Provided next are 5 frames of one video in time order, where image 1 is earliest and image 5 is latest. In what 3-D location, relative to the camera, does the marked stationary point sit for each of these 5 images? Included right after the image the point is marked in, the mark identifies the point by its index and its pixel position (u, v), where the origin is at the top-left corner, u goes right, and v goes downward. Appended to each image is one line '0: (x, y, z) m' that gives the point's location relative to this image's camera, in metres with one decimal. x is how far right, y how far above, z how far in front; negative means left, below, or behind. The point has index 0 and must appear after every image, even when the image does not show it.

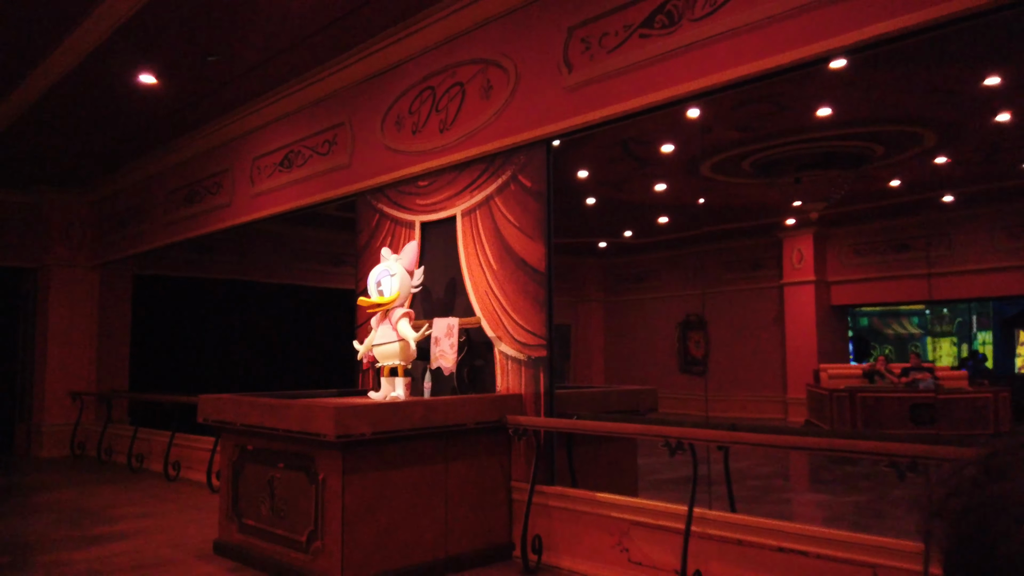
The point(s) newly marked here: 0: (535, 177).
0: (+0.1, +0.6, +4.3) m
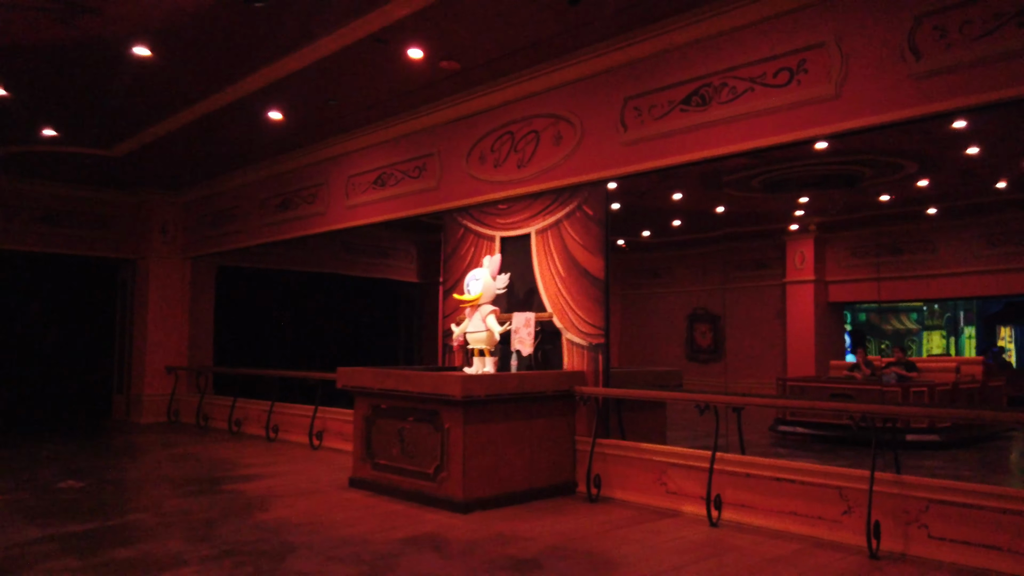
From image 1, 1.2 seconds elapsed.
0: (+0.6, +0.6, +5.7) m
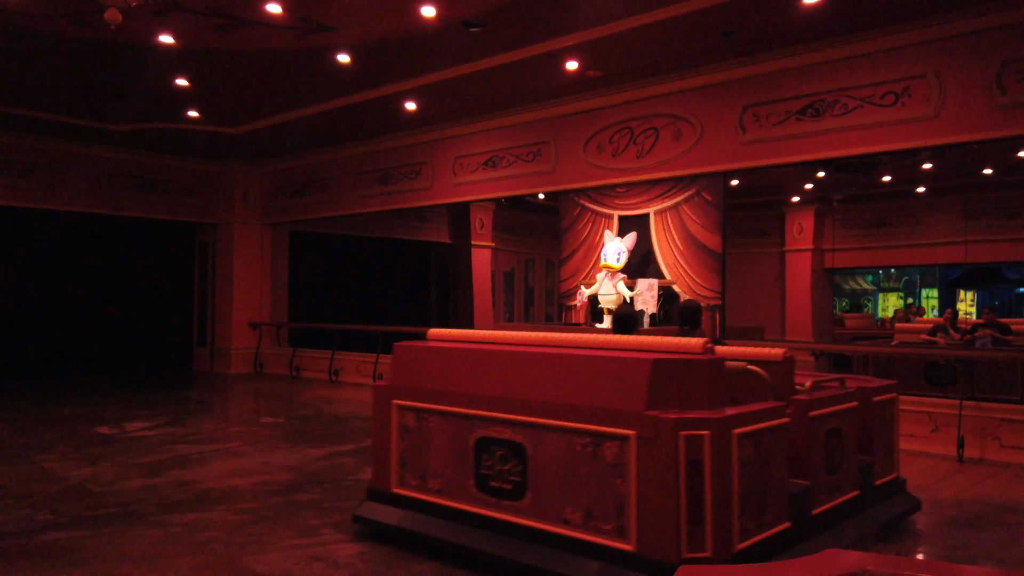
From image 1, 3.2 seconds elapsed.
0: (+1.8, +0.8, +7.0) m
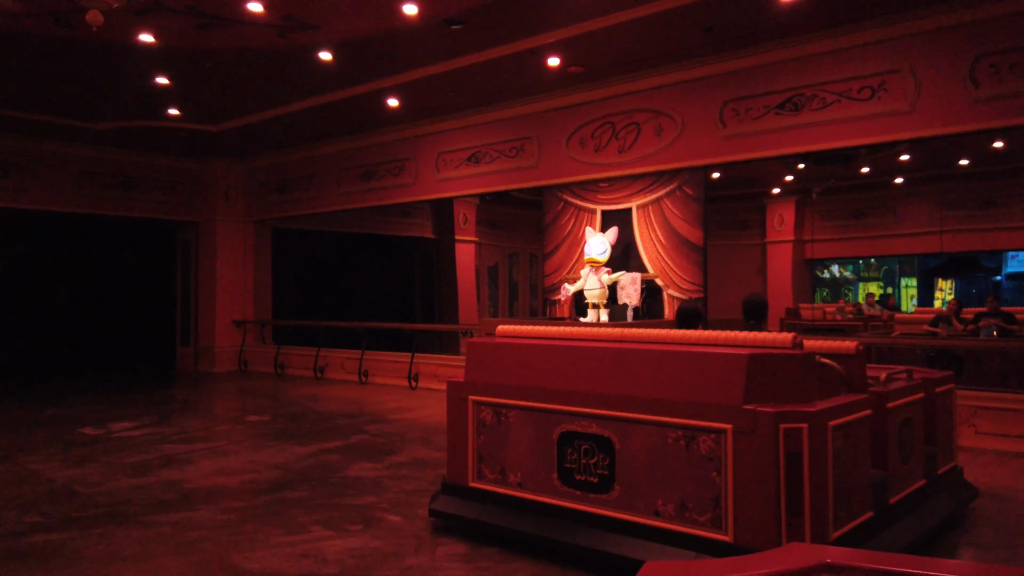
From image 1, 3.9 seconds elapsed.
0: (+1.7, +0.9, +7.1) m
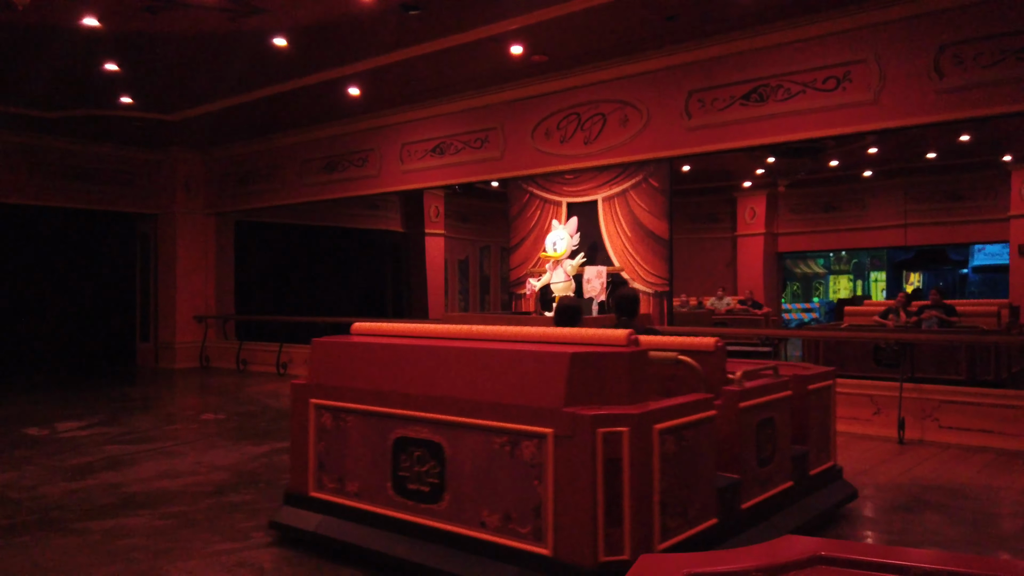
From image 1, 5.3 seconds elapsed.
0: (+1.4, +1.0, +7.0) m
